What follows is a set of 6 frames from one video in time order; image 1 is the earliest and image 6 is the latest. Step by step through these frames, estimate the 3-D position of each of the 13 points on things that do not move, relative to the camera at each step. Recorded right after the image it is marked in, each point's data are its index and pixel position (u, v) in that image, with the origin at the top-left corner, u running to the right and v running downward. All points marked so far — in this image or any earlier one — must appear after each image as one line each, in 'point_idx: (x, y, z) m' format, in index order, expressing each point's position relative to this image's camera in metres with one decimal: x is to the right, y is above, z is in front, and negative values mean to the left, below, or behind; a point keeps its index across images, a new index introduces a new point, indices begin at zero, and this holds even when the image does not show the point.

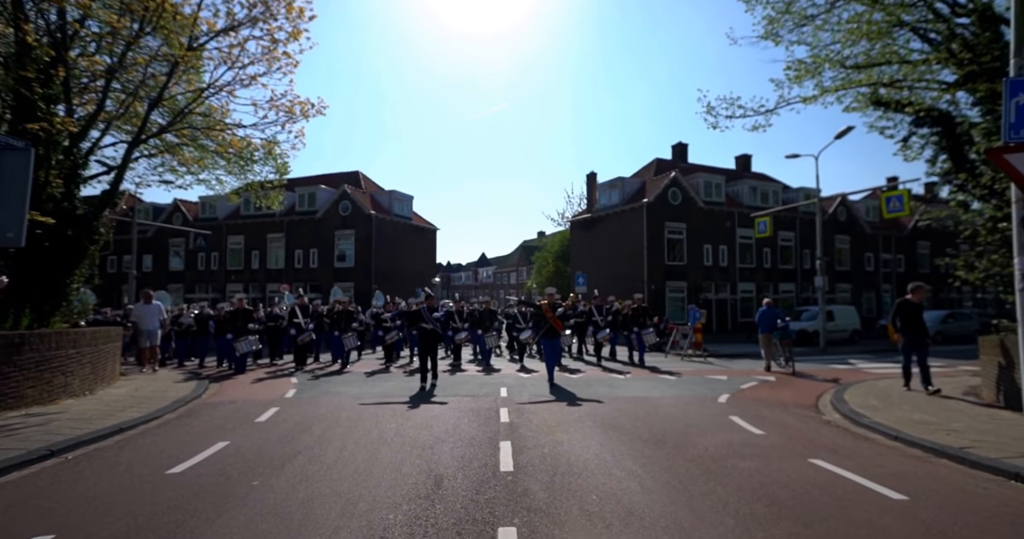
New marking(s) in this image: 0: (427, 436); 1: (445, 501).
0: (-1.0, -2.1, +6.1) m
1: (-0.6, -1.9, +3.9) m
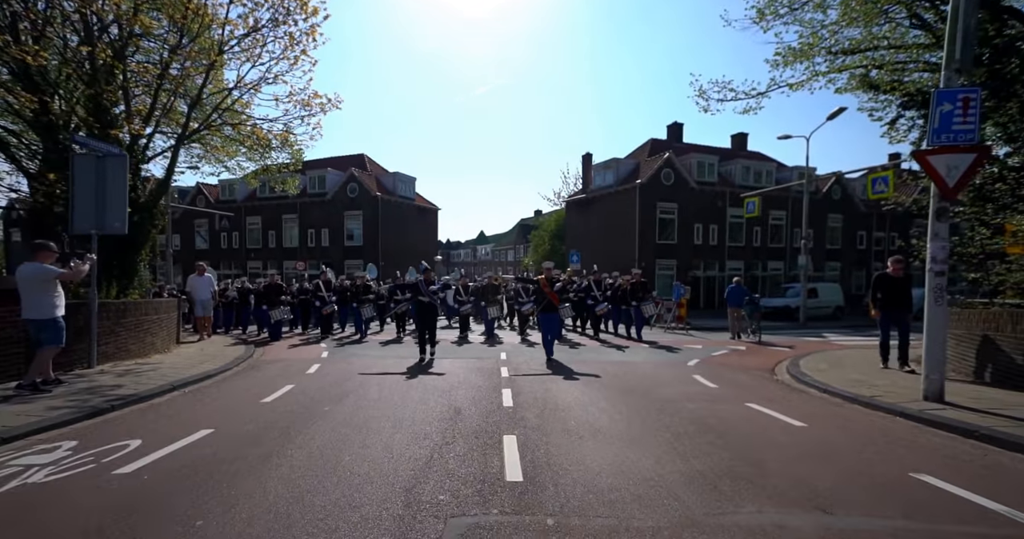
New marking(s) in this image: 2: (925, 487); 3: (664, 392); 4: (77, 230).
0: (-1.0, -1.8, +7.6) m
1: (-0.5, -1.7, +5.4) m
2: (+2.9, -1.5, +3.4) m
3: (+2.4, -1.9, +7.5) m
4: (-7.8, +0.8, +8.8) m
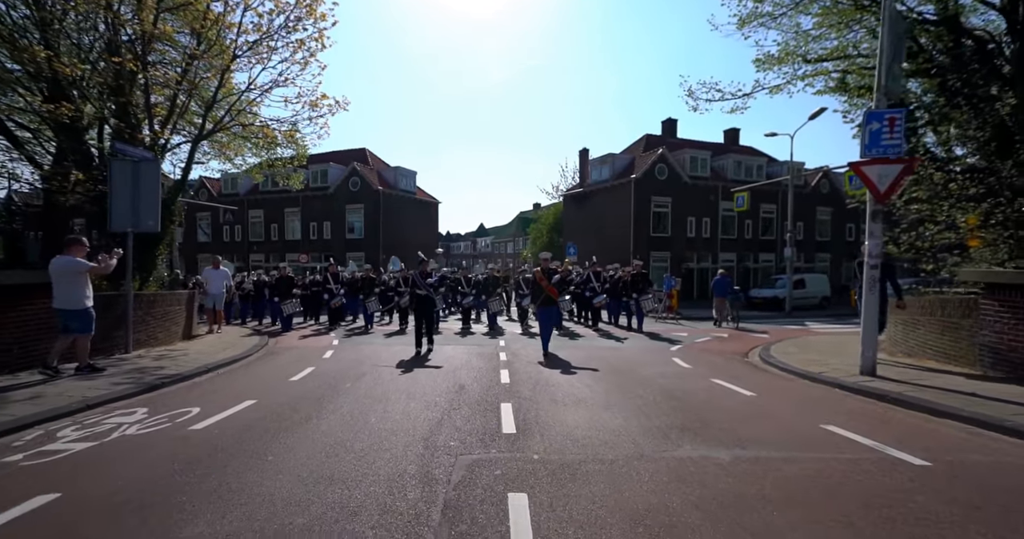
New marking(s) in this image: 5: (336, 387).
0: (-1.1, -1.7, +8.5) m
1: (-0.6, -1.6, +6.4) m
2: (+2.8, -1.5, +4.3) m
3: (+2.3, -1.8, +8.5) m
4: (-7.9, +0.9, +9.7) m
5: (-2.4, -1.6, +6.7) m
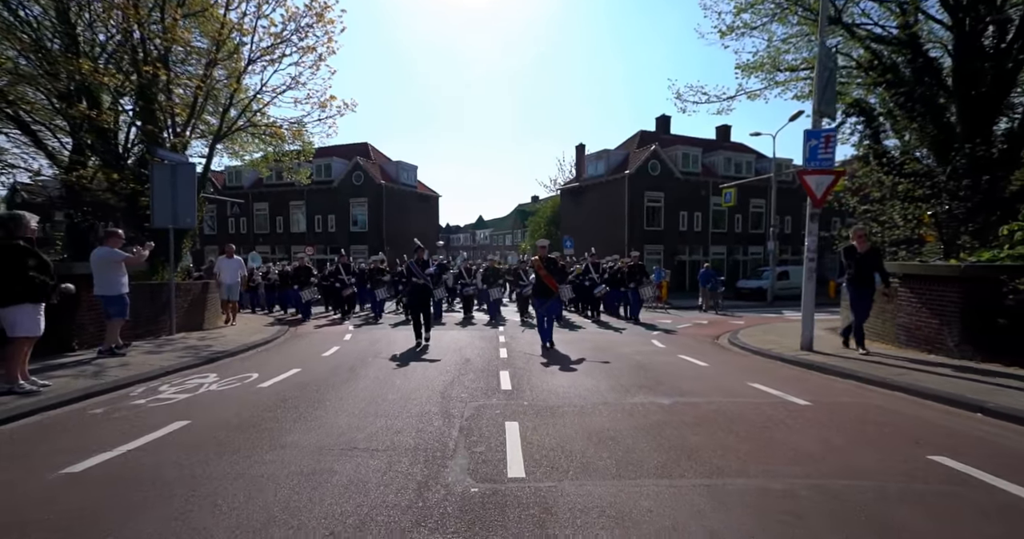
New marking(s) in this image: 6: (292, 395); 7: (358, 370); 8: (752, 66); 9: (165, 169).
0: (-1.2, -1.6, +9.9) m
1: (-0.7, -1.5, +7.7) m
2: (+2.8, -1.4, +5.7) m
3: (+2.3, -1.6, +9.8) m
4: (-8.0, +1.0, +10.9) m
5: (-2.5, -1.5, +8.1) m
6: (-2.5, -1.4, +5.6) m
7: (-2.3, -1.5, +7.2) m
8: (+8.5, +7.2, +17.0) m
9: (-7.8, +2.3, +11.0) m
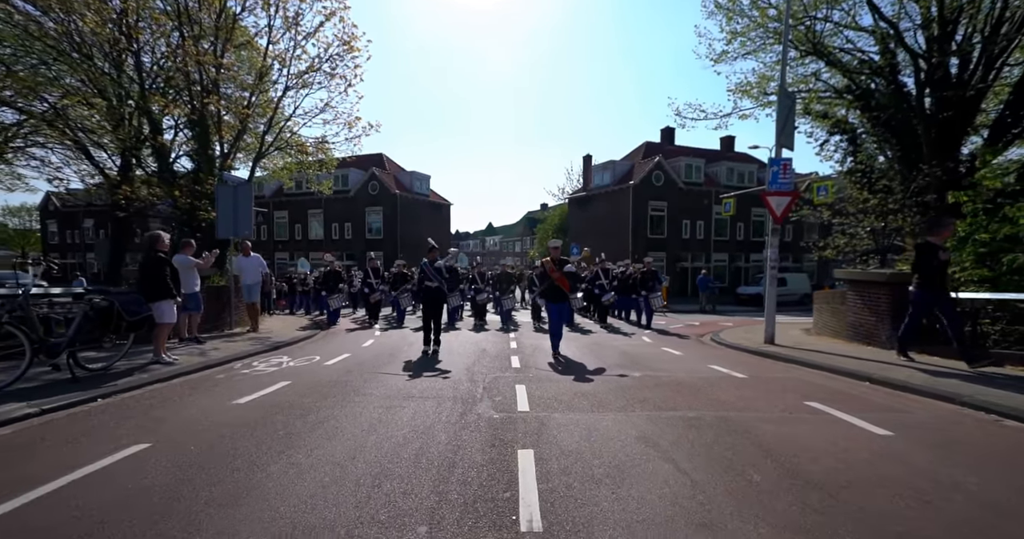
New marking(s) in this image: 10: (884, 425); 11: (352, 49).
0: (-0.9, -1.7, +11.6) m
1: (-0.5, -1.6, +9.4) m
2: (+2.9, -1.5, +7.3) m
3: (+2.5, -1.8, +11.5) m
4: (-7.7, +0.9, +12.8) m
5: (-2.3, -1.6, +9.8) m
6: (-2.4, -1.5, +7.3) m
7: (-2.1, -1.6, +8.9) m
8: (+8.8, +6.9, +18.6) m
9: (-7.6, +2.1, +12.9) m
10: (+3.4, -1.4, +4.4) m
11: (-5.9, +8.1, +18.0) m
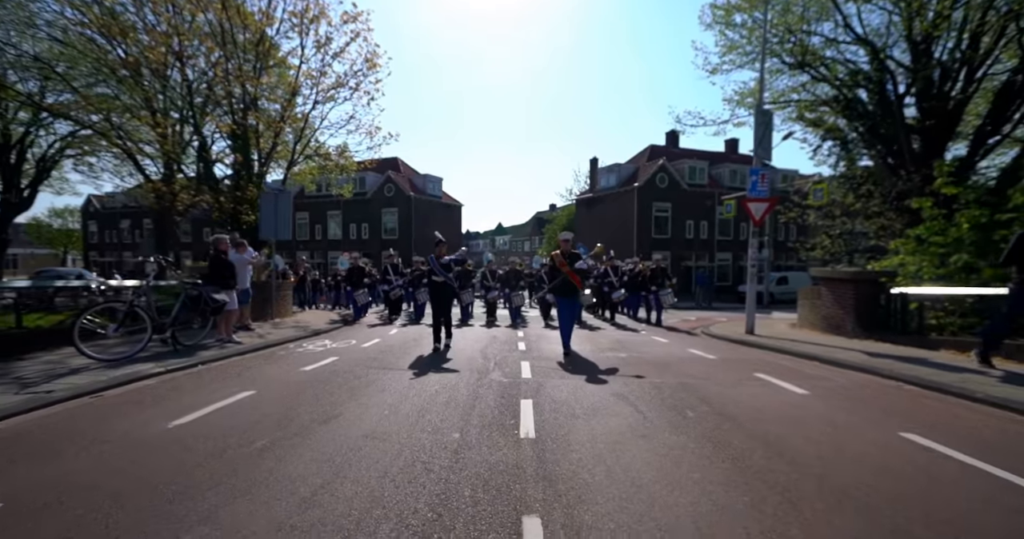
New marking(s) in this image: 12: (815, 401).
0: (-0.7, -1.6, +12.9) m
1: (-0.3, -1.6, +10.7) m
2: (+3.0, -1.4, +8.5) m
3: (+2.7, -1.7, +12.7) m
4: (-7.5, +1.0, +14.2) m
5: (-2.1, -1.6, +11.1) m
6: (-2.3, -1.5, +8.6) m
7: (-2.0, -1.5, +10.2) m
8: (+9.2, +7.0, +19.7) m
9: (-7.3, +2.2, +14.3) m
10: (+3.4, -1.4, +5.6) m
11: (-5.6, +8.2, +19.4) m
12: (+3.2, -1.4, +5.1) m
